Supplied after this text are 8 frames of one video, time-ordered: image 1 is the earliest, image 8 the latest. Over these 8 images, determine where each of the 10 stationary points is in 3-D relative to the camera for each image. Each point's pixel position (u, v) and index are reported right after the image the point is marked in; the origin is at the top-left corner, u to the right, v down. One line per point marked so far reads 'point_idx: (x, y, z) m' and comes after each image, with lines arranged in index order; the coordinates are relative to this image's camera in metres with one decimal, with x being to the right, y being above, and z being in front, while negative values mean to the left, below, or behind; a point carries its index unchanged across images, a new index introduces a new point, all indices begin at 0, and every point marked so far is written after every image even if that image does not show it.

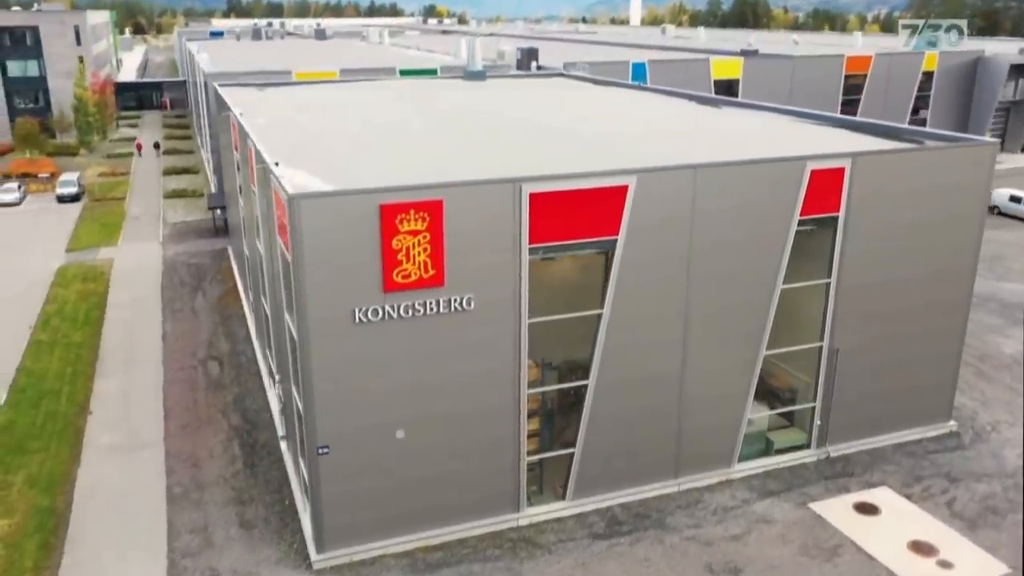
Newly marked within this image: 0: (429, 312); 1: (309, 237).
0: (-0.8, -0.2, +7.5) m
1: (-1.7, +0.4, +7.0) m
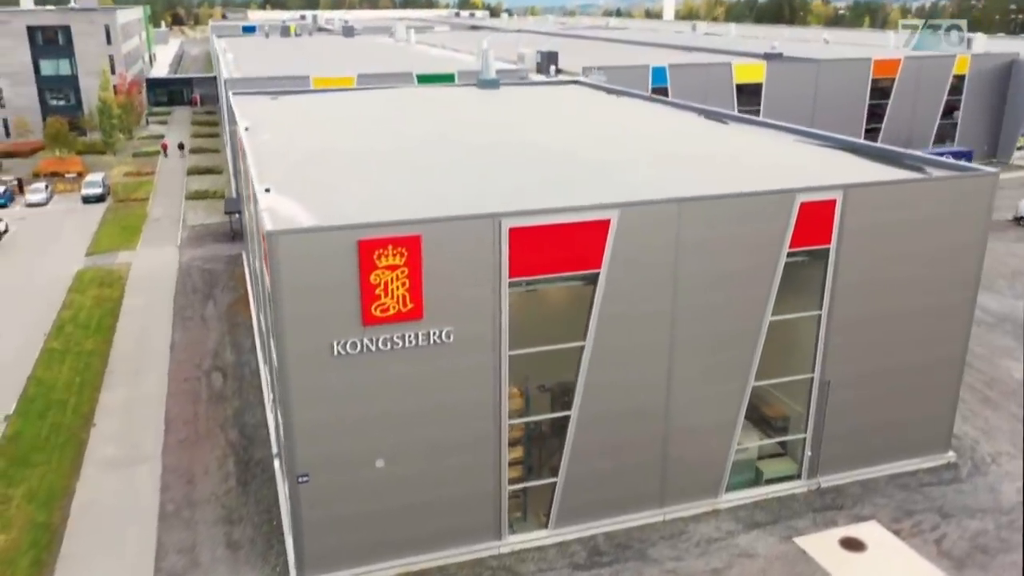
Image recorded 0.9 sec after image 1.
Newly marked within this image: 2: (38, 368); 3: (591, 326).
0: (-1.0, -0.5, +7.6) m
1: (-1.9, +0.1, +7.1) m
2: (-7.3, -1.2, +12.9) m
3: (+0.8, -0.4, +8.2) m
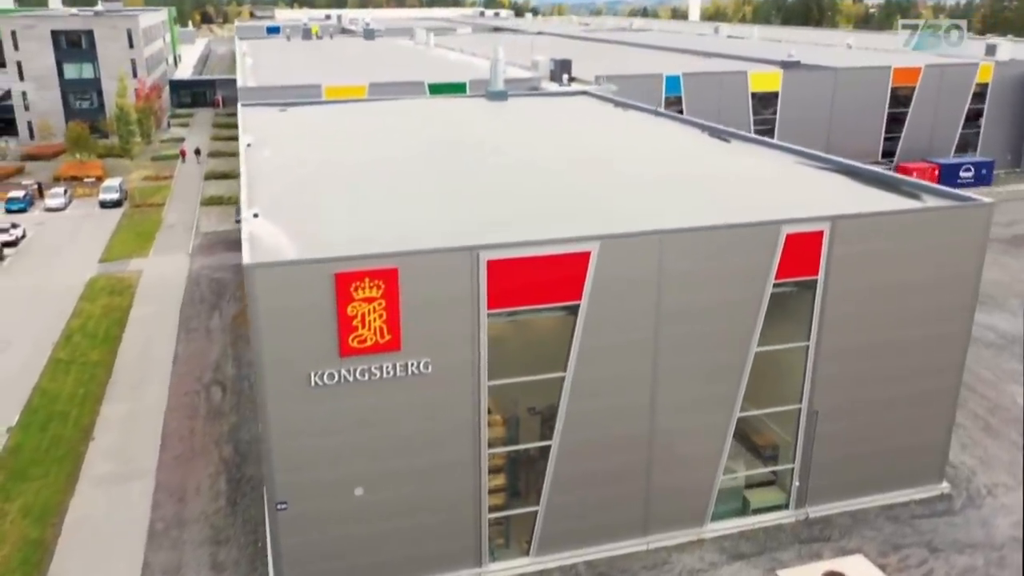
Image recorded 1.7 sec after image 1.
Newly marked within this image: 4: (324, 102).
0: (-1.2, -0.8, +7.6) m
1: (-2.1, -0.1, +7.2) m
2: (-7.4, -1.4, +13.1) m
3: (+0.6, -0.7, +8.2) m
4: (-4.3, +4.2, +18.9) m
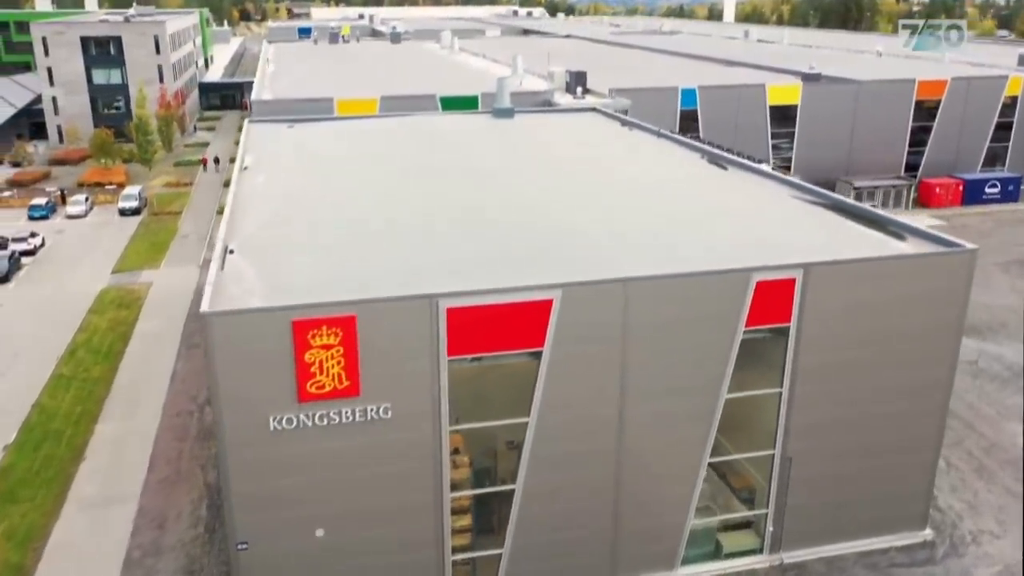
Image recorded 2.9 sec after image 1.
0: (-1.5, -1.2, +7.7) m
1: (-2.5, -0.5, +7.2) m
2: (-7.5, -1.7, +13.4) m
3: (+0.2, -1.1, +8.2) m
4: (-4.1, +3.9, +19.1) m
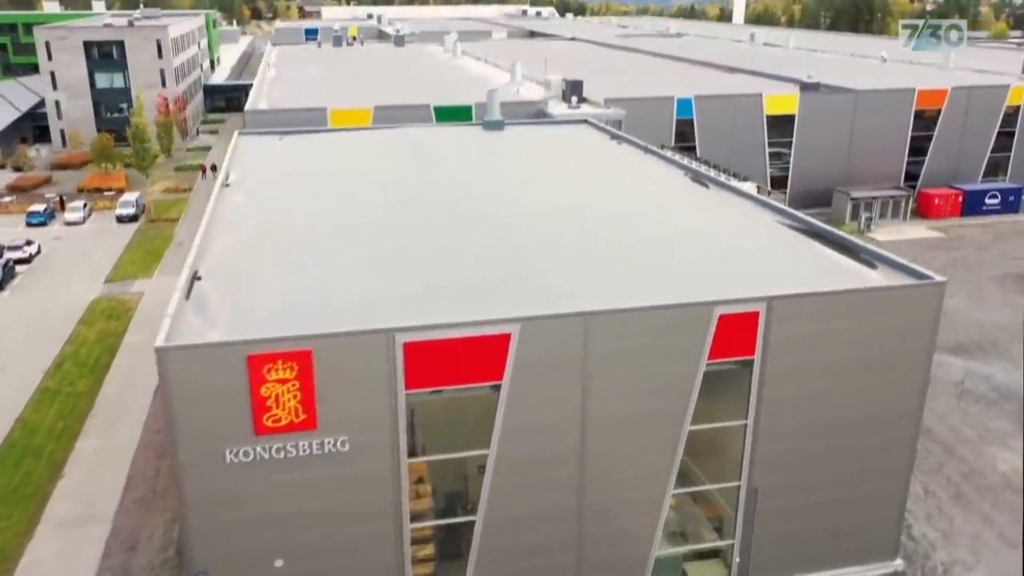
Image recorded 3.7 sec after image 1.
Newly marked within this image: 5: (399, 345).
0: (-1.9, -1.5, +7.7) m
1: (-2.9, -0.8, +7.3) m
2: (-7.8, -2.0, +13.5) m
3: (-0.2, -1.4, +8.2) m
4: (-4.3, +3.6, +19.1) m
5: (-1.0, -0.5, +7.7) m
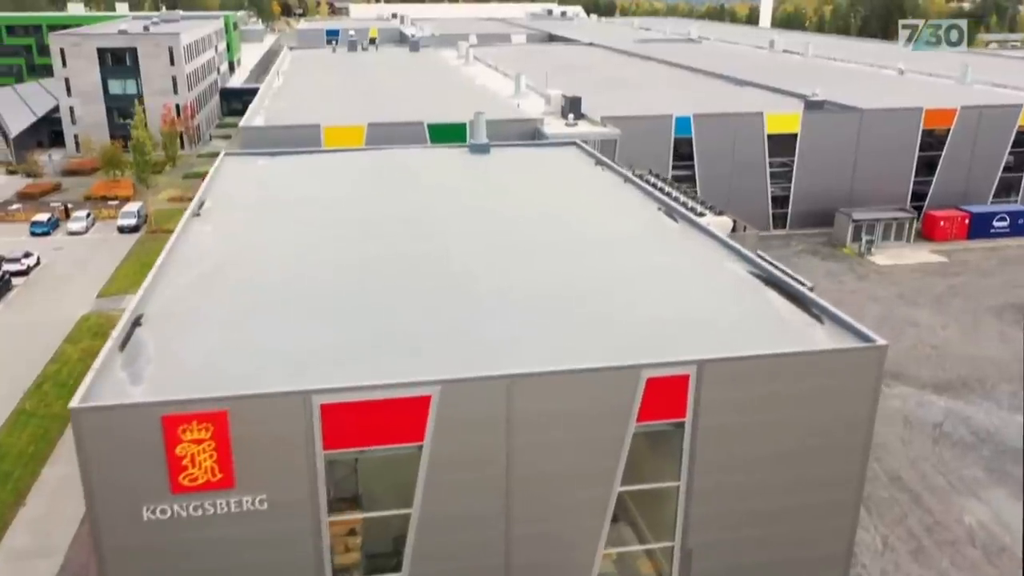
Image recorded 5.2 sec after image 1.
0: (-2.7, -2.1, +7.8) m
1: (-3.7, -1.4, +7.3) m
2: (-8.4, -2.4, +13.8) m
3: (-0.9, -2.0, +8.2) m
4: (-4.6, +3.2, +19.2) m
5: (-1.8, -1.1, +7.7) m
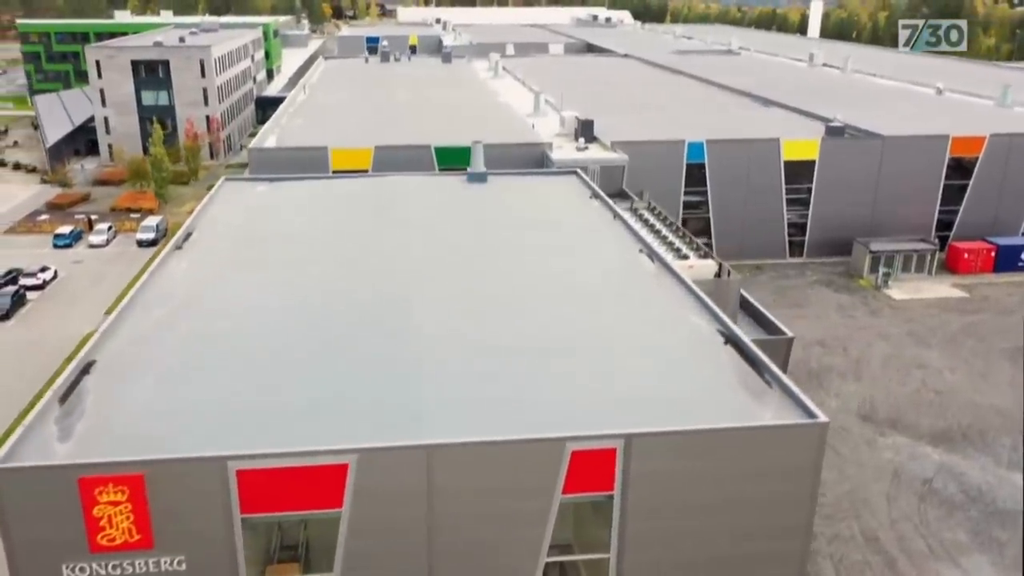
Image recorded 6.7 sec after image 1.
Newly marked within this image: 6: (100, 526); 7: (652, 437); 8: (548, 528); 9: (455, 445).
0: (-3.5, -2.6, +7.8) m
1: (-4.5, -1.9, +7.5) m
2: (-8.8, -2.8, +14.2) m
3: (-1.7, -2.6, +8.1) m
4: (-4.6, +2.7, +19.4) m
5: (-2.6, -1.7, +7.7) m
6: (-3.8, -2.2, +7.6) m
7: (+1.4, -1.4, +8.2) m
8: (+0.4, -2.4, +8.3) m
9: (-0.5, -1.5, +7.9) m
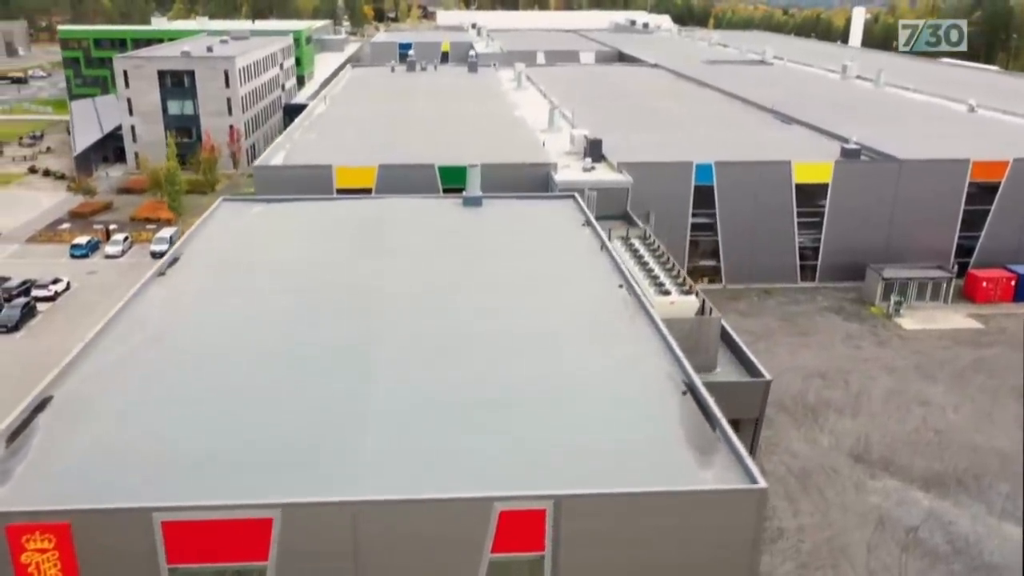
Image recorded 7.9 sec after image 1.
0: (-4.2, -3.1, +7.9) m
1: (-5.2, -2.4, +7.6) m
2: (-9.2, -3.2, +14.5) m
3: (-2.4, -3.1, +8.1) m
4: (-4.6, +2.2, +19.5) m
5: (-3.3, -2.2, +7.7) m
6: (-4.5, -2.6, +7.7) m
7: (+0.8, -2.0, +8.1) m
8: (-0.3, -2.9, +8.2) m
9: (-1.2, -2.0, +7.9) m
